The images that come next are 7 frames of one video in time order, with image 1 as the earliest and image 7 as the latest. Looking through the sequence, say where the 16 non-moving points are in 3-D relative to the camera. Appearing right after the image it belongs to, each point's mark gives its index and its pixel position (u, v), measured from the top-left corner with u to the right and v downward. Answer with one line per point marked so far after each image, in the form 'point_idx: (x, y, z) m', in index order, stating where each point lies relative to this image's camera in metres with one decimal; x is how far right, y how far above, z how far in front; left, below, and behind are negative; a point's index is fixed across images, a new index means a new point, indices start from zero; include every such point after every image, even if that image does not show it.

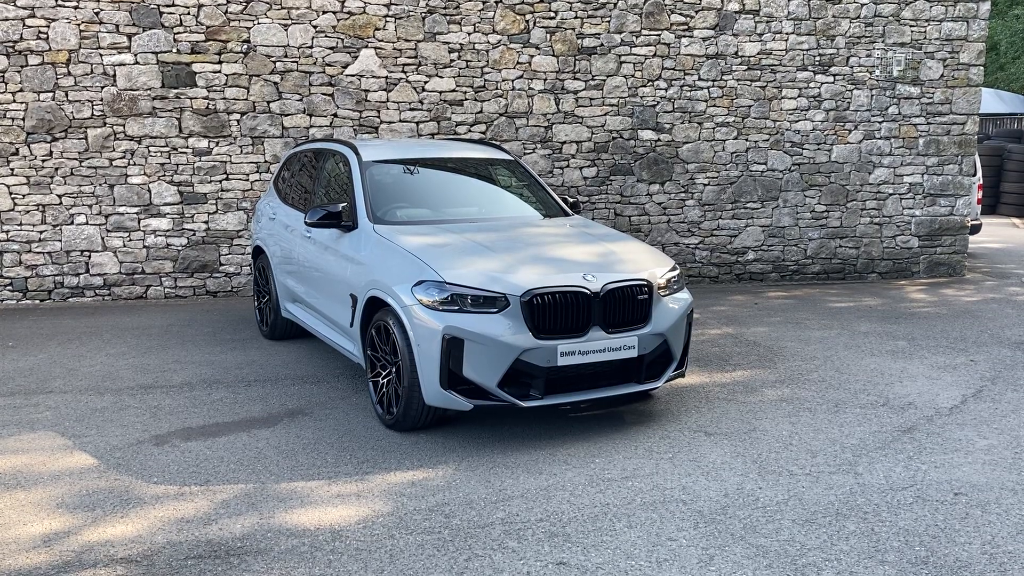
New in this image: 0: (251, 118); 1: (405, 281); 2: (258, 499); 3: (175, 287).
0: (-2.9, +1.9, +10.4) m
1: (-0.6, 0.0, +5.6) m
2: (-1.3, -1.0, +4.7) m
3: (-3.8, 0.0, +10.5) m
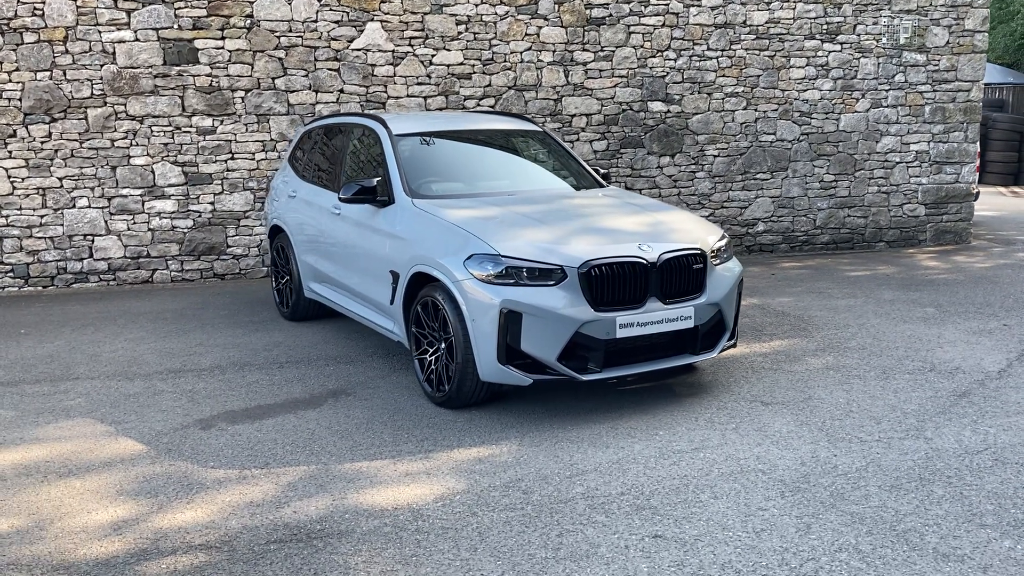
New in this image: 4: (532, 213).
0: (-2.8, +2.1, +10.2) m
1: (-0.3, +0.2, +5.5) m
2: (-0.9, -0.9, +4.6) m
3: (-3.6, +0.2, +10.3) m
4: (+0.1, +0.5, +5.9) m
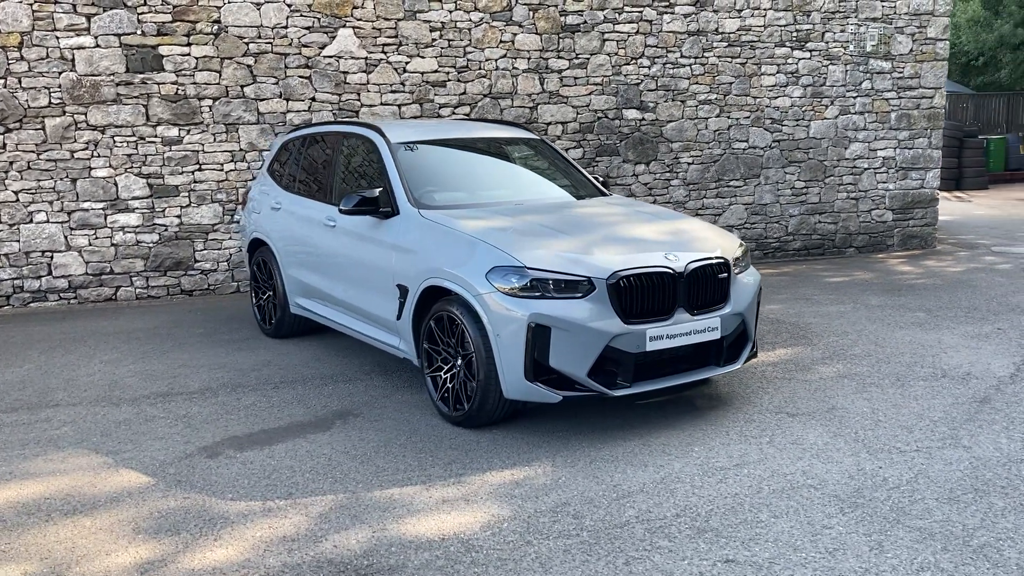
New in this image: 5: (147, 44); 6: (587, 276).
0: (-3.0, +1.9, +9.8) m
1: (-0.2, +0.1, +5.3) m
2: (-0.7, -1.0, +4.3) m
3: (-3.8, 0.0, +9.8) m
4: (+0.2, +0.4, +5.7) m
5: (-3.7, +2.4, +9.5) m
6: (+0.4, +0.1, +5.0) m
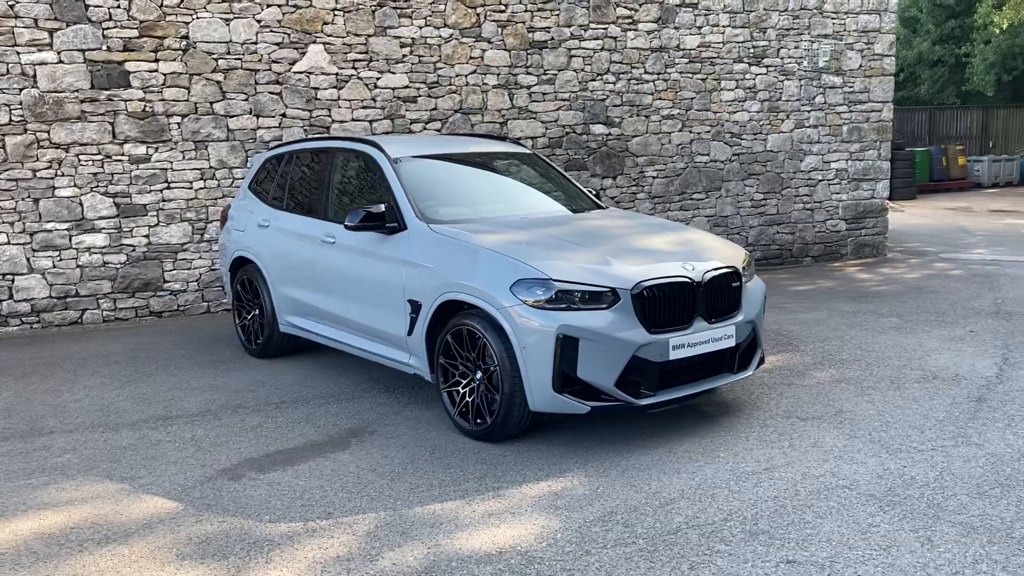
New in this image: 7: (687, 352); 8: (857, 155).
0: (-3.2, +1.7, +9.6) m
1: (-0.1, 0.0, +5.3) m
2: (-0.5, -1.1, +4.3) m
3: (-4.0, -0.2, +9.5) m
4: (+0.3, +0.3, +5.7) m
5: (-3.9, +2.2, +9.3) m
6: (+0.5, 0.0, +5.1) m
7: (+1.0, -0.4, +5.2) m
8: (+4.7, +1.8, +12.8) m
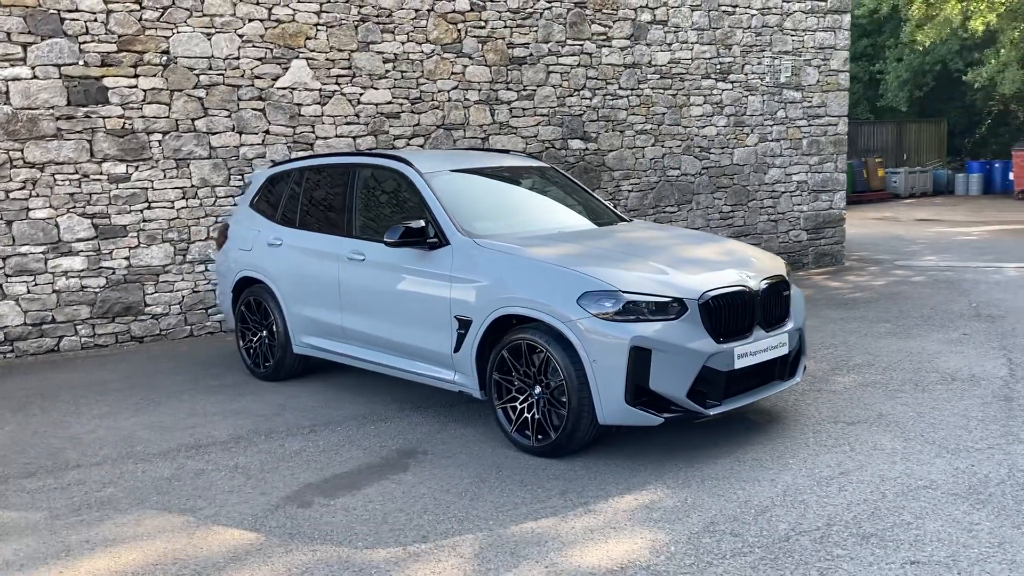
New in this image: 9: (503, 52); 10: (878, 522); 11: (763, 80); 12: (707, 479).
0: (-3.3, +1.5, +9.3) m
1: (+0.3, 0.0, +5.2) m
2: (0.0, -1.1, +4.2) m
3: (-4.0, -0.5, +9.1) m
4: (+0.6, +0.2, +5.8) m
5: (-4.0, +2.0, +8.9) m
6: (+0.9, -0.1, +5.1) m
7: (+1.3, -0.4, +5.3) m
8: (+4.2, +1.7, +13.2) m
9: (-0.1, +2.7, +10.8) m
10: (+1.6, -1.0, +4.3) m
11: (+3.3, +2.8, +12.6) m
12: (+1.0, -1.0, +4.9) m
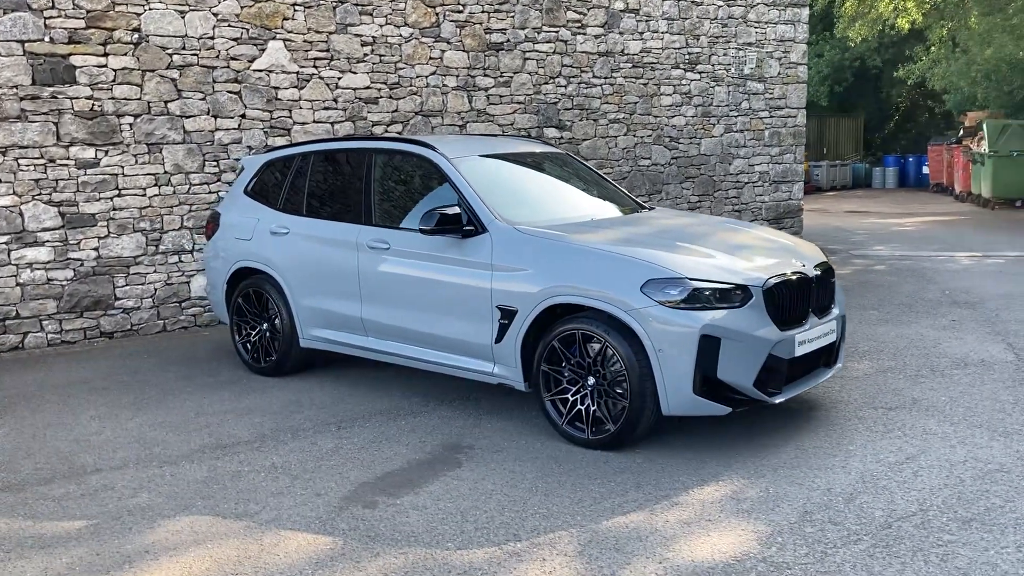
0: (-3.4, +1.5, +8.8) m
1: (+0.6, 0.0, +5.1) m
2: (+0.4, -1.1, +4.0) m
3: (-4.1, -0.4, +8.5) m
4: (+0.9, +0.3, +5.6) m
5: (-4.0, +2.1, +8.3) m
6: (+1.2, 0.0, +5.0) m
7: (+1.6, -0.3, +5.3) m
8: (+3.8, +1.8, +13.4) m
9: (-0.3, +2.8, +10.6) m
10: (+2.0, -1.0, +4.3) m
11: (+2.9, +2.9, +12.7) m
12: (+1.4, -0.9, +4.8) m
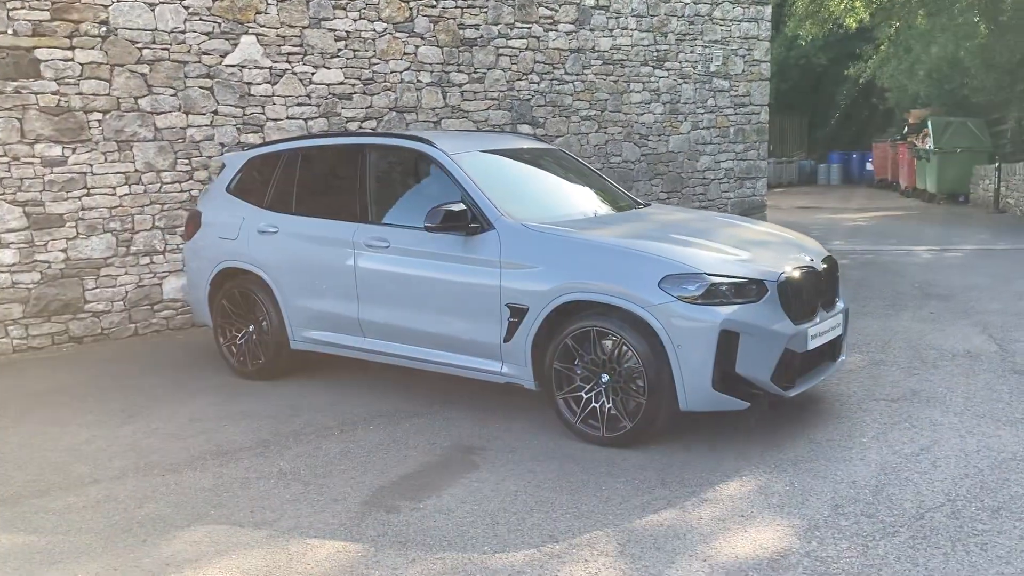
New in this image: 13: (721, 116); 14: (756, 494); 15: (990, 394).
0: (-3.5, +1.5, +8.5) m
1: (+0.7, +0.1, +5.1) m
2: (+0.6, -1.1, +4.0) m
3: (-4.2, -0.4, +8.2) m
4: (+0.9, +0.3, +5.6) m
5: (-4.1, +2.0, +8.0) m
6: (+1.3, 0.0, +5.0) m
7: (+1.7, -0.3, +5.3) m
8: (+3.3, +1.9, +13.5) m
9: (-0.6, +2.8, +10.5) m
10: (+2.2, -0.9, +4.3) m
11: (+2.5, +3.0, +12.8) m
12: (+1.5, -0.9, +4.9) m
13: (+2.9, +2.4, +13.2) m
14: (+1.1, -1.0, +4.4) m
15: (+3.0, -0.7, +6.0) m
